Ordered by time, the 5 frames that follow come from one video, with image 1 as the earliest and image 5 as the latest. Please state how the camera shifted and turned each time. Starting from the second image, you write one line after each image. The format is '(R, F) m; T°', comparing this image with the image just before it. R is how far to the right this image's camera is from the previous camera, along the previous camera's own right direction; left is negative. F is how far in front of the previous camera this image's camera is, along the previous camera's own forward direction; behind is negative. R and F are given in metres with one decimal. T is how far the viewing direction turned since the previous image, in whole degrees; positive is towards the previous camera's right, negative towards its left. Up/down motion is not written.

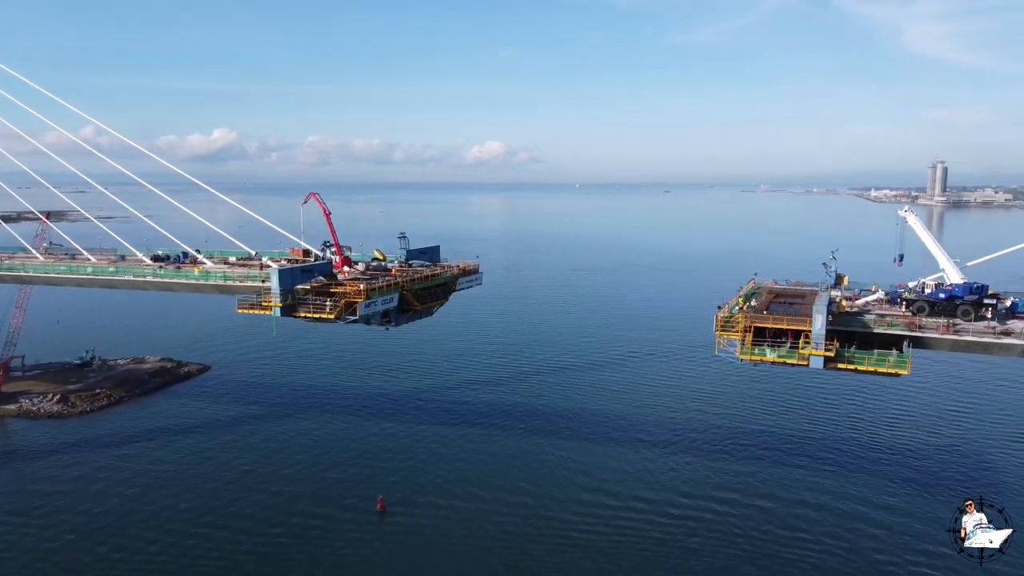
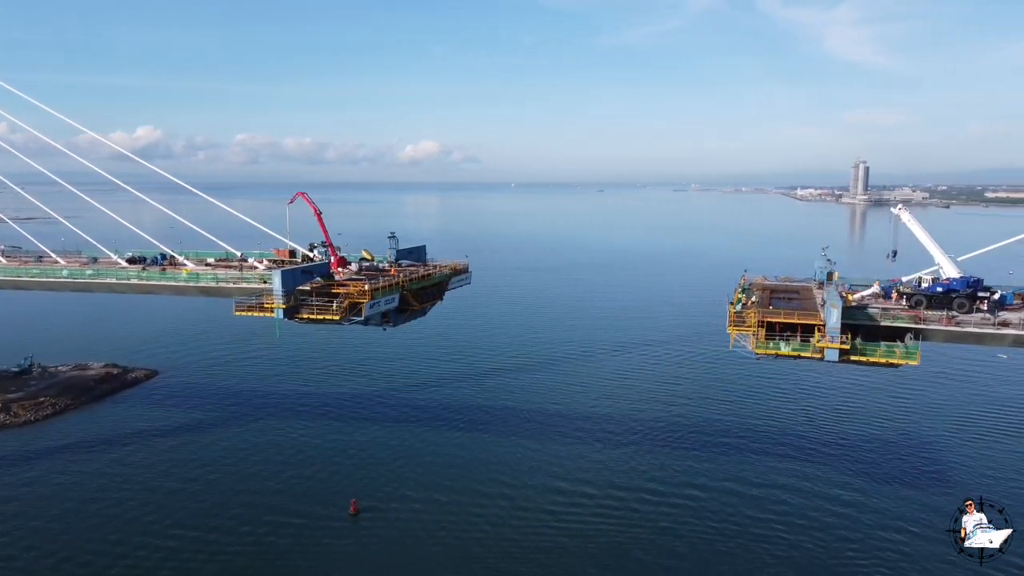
(+1.7, -0.2) m; -8°
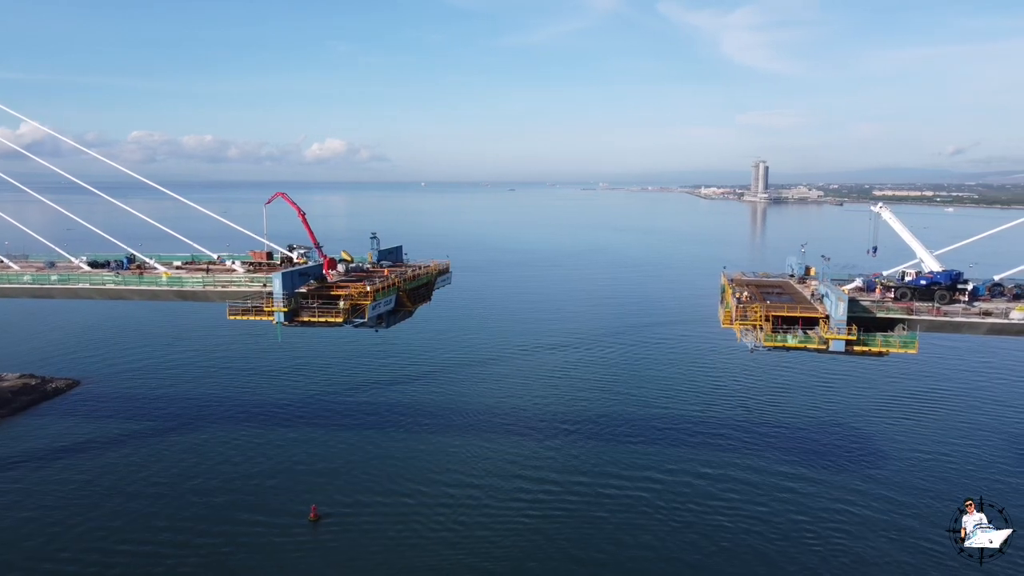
(-1.2, 0.0) m; +6°
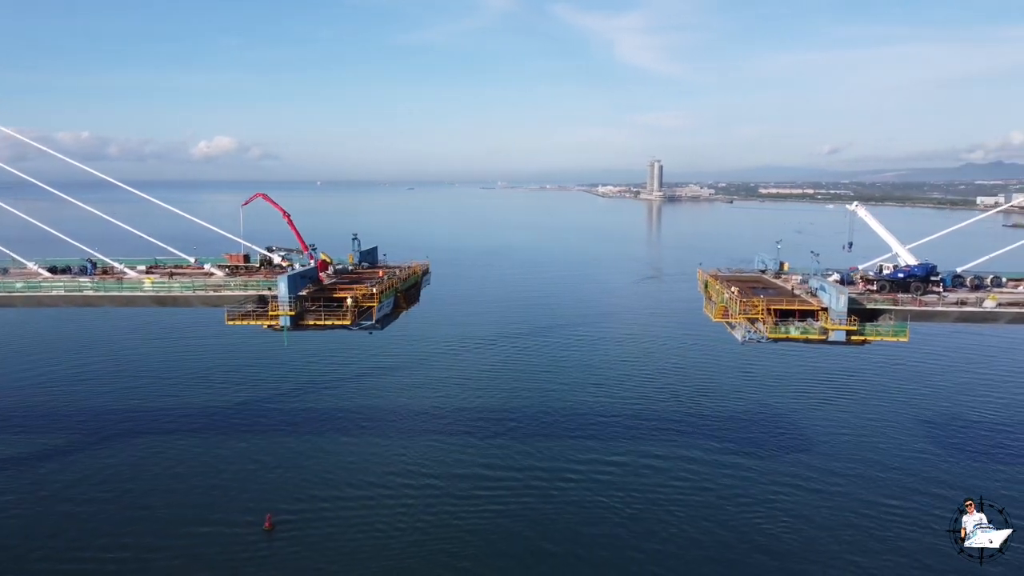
(-1.4, -0.1) m; +7°
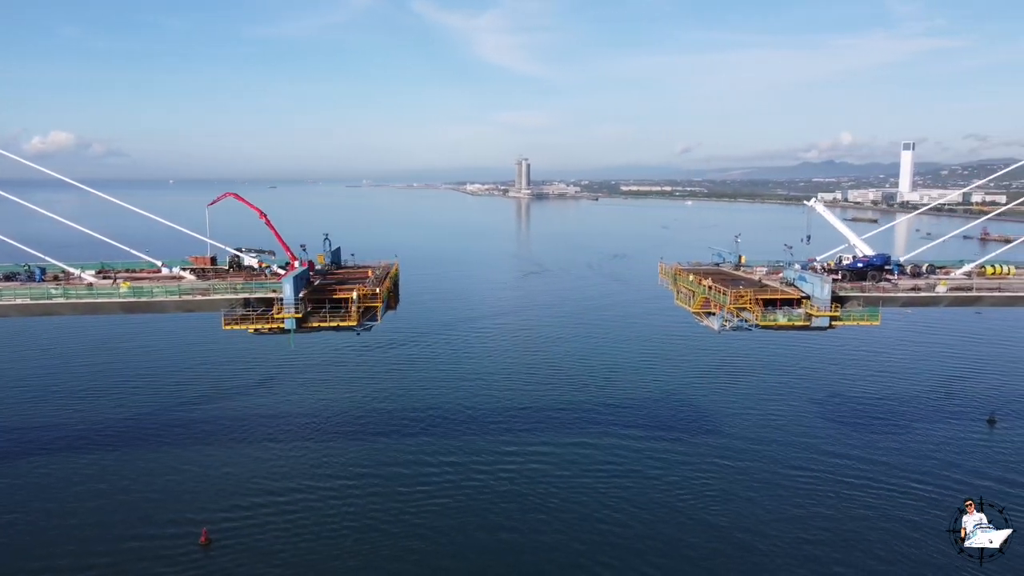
(-1.8, -0.1) m; +9°
